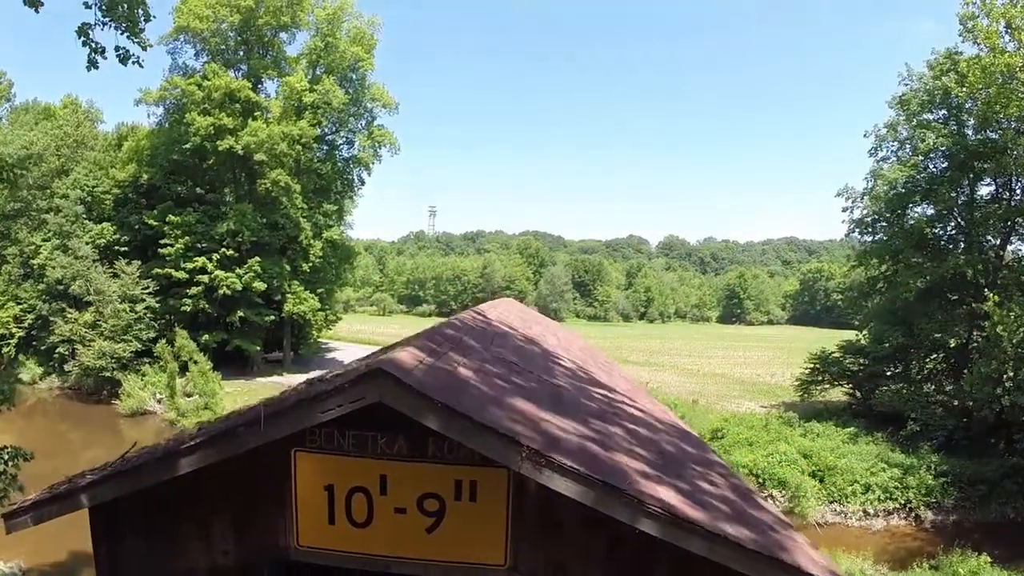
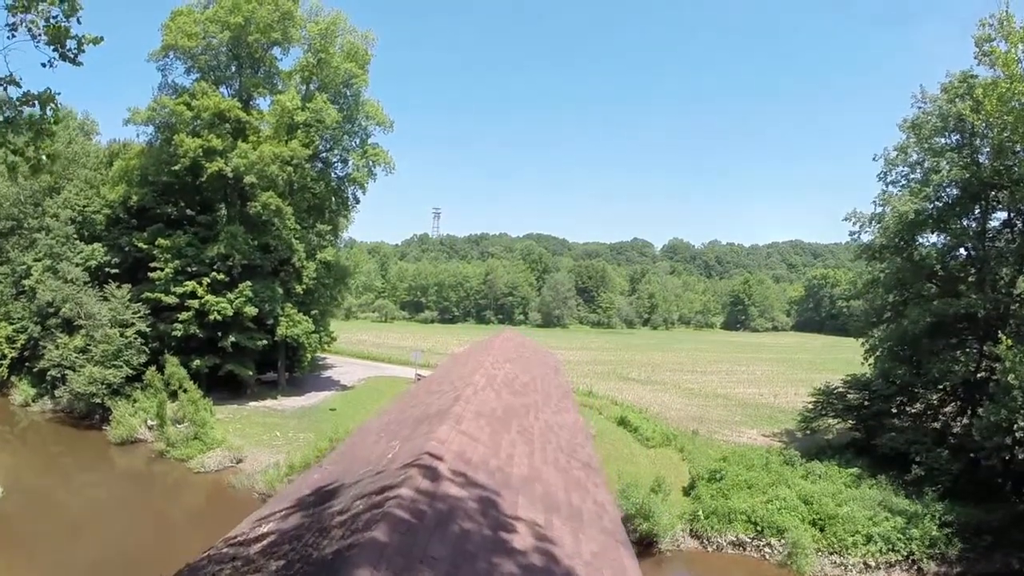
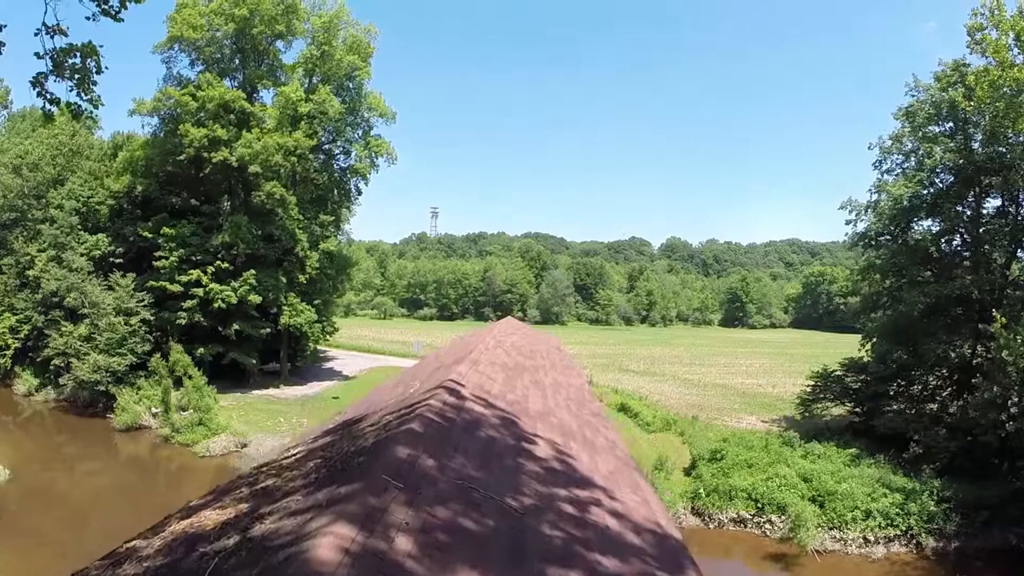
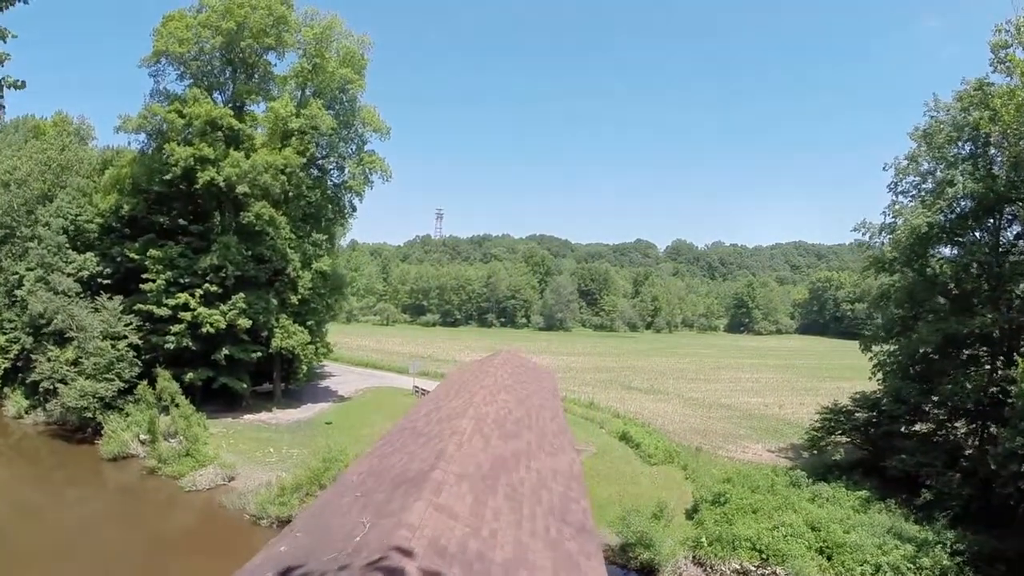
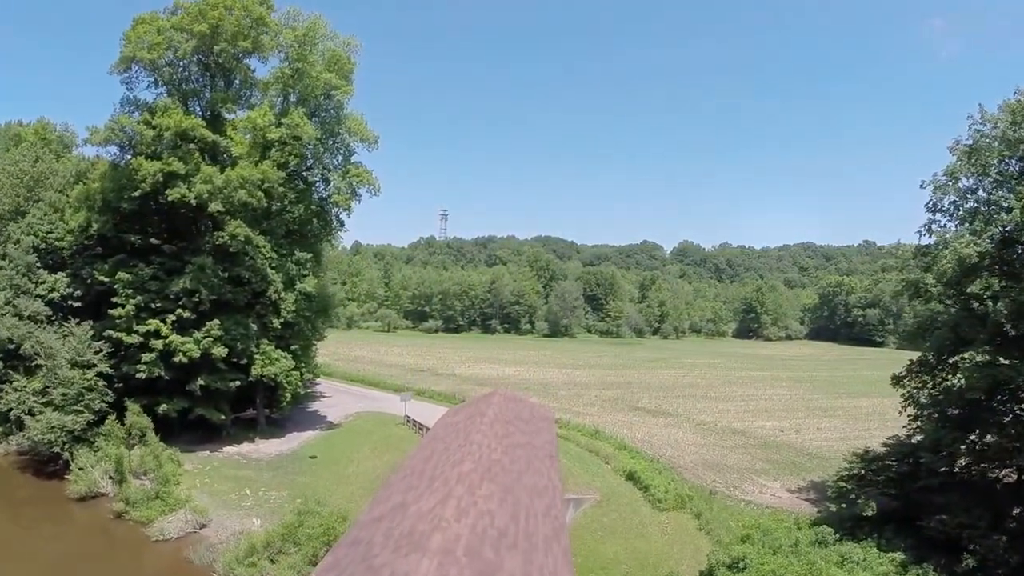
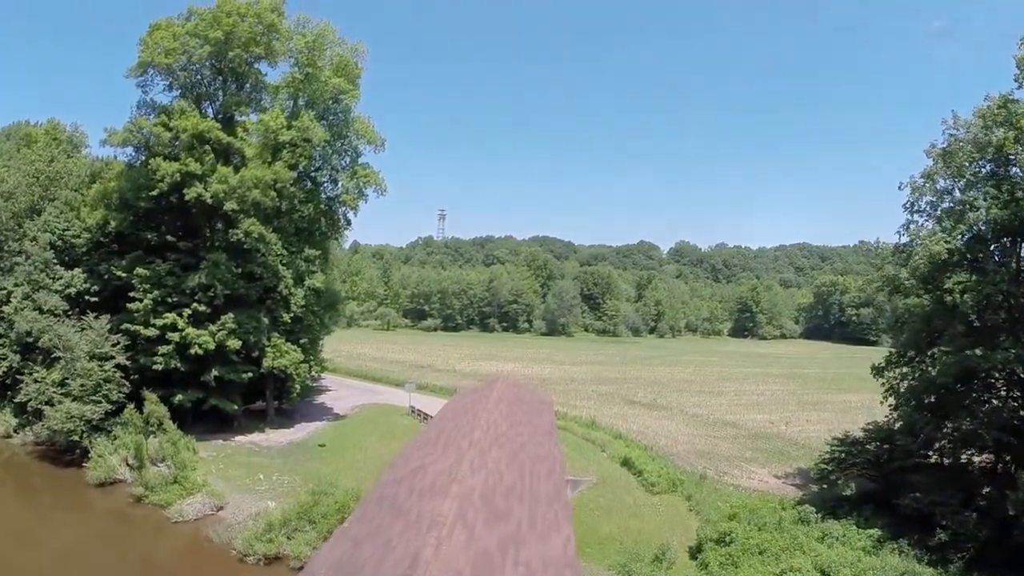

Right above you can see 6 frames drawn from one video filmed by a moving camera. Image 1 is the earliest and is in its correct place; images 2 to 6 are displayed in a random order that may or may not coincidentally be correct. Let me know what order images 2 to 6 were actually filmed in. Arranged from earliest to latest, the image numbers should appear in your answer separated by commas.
3, 2, 4, 6, 5
